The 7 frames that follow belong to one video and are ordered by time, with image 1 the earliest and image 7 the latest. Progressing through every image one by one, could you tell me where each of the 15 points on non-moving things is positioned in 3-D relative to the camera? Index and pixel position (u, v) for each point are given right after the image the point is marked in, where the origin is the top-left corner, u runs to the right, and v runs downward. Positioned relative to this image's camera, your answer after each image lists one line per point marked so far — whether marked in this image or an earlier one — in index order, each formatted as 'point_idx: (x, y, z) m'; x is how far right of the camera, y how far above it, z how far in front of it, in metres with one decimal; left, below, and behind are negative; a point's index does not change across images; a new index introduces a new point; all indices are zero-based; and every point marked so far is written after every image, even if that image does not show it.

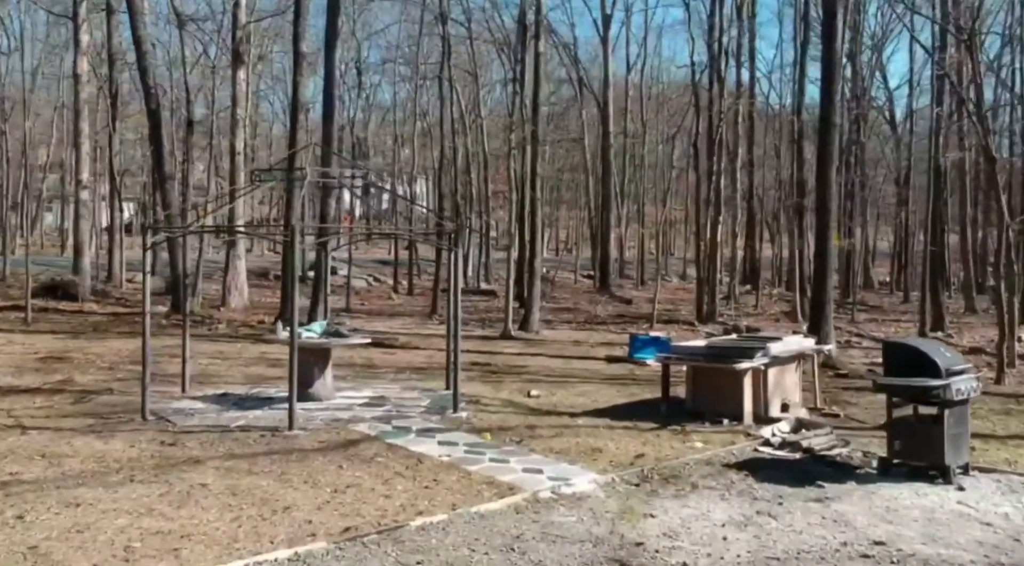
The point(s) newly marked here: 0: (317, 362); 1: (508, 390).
0: (-2.0, -0.8, +11.2) m
1: (0.0, -1.3, +13.5) m
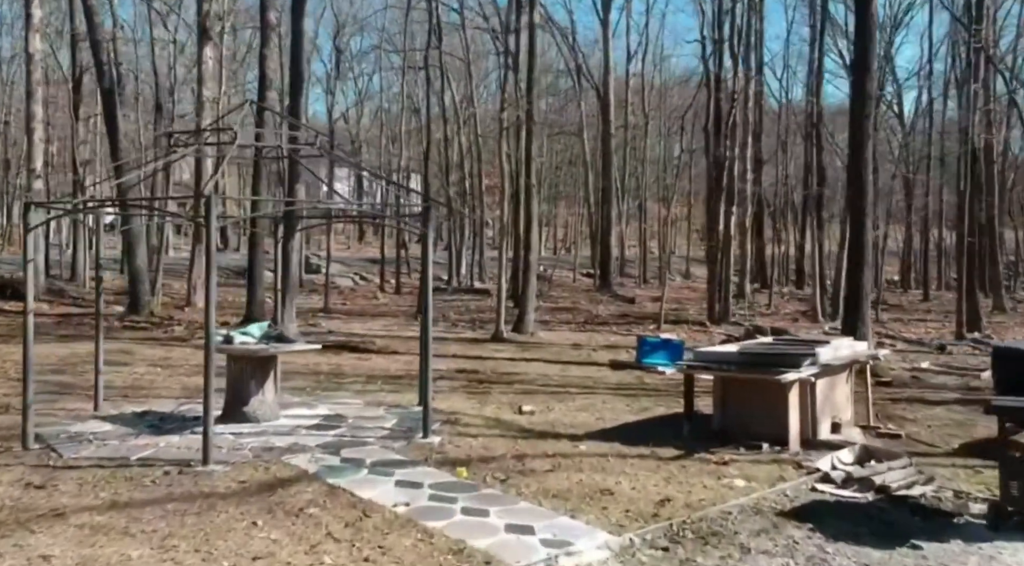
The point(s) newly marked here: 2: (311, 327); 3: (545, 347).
0: (-2.1, -0.7, +9.0) m
1: (-0.2, -1.2, +11.3) m
2: (-3.5, -0.8, +19.6) m
3: (+0.5, -1.0, +17.8) m
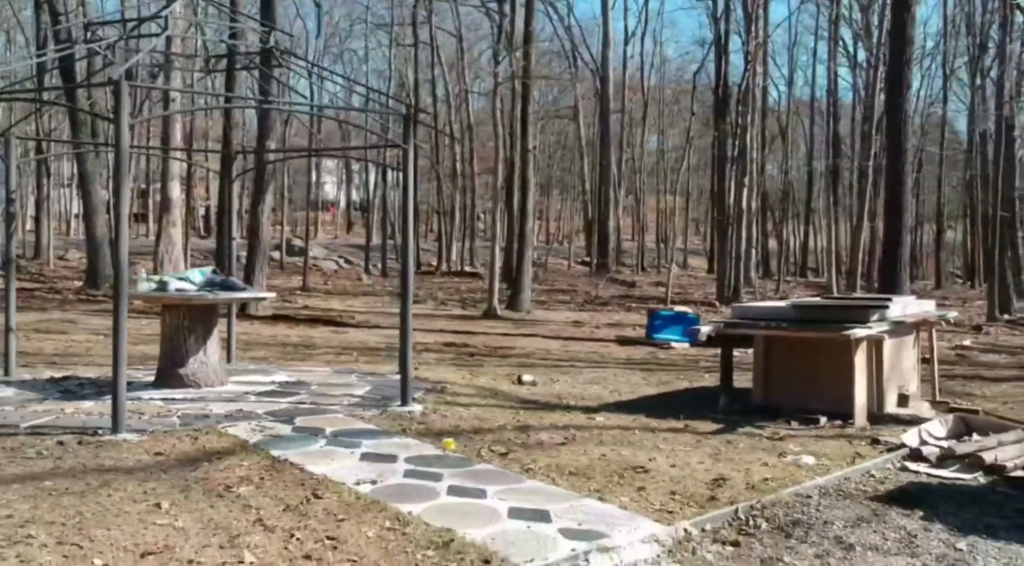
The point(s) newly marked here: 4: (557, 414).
0: (-2.1, -0.3, +7.3) m
1: (-0.2, -0.8, +9.6) m
2: (-3.6, -0.3, +17.9) m
3: (+0.4, -0.6, +16.2) m
4: (+0.3, -0.8, +7.0) m
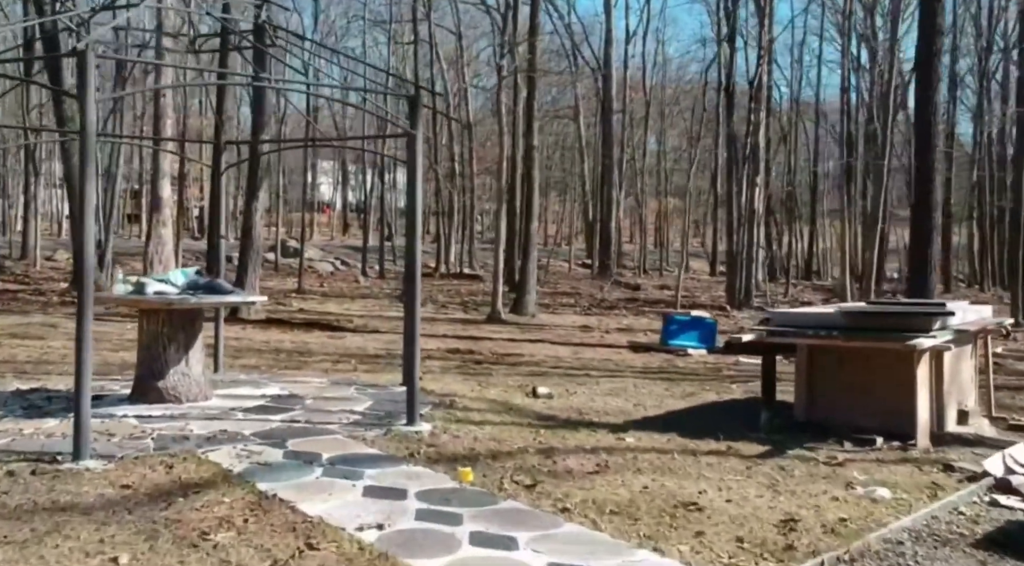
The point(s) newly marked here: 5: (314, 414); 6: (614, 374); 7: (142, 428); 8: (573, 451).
0: (-2.0, -0.3, +6.5) m
1: (-0.1, -0.8, +8.8) m
2: (-3.5, -0.4, +17.1) m
3: (+0.5, -0.6, +15.4) m
4: (+0.4, -0.8, +6.3) m
5: (-1.1, -0.7, +6.4) m
6: (+0.9, -0.8, +10.4) m
7: (-1.9, -0.7, +5.7) m
8: (+0.3, -0.9, +5.7) m
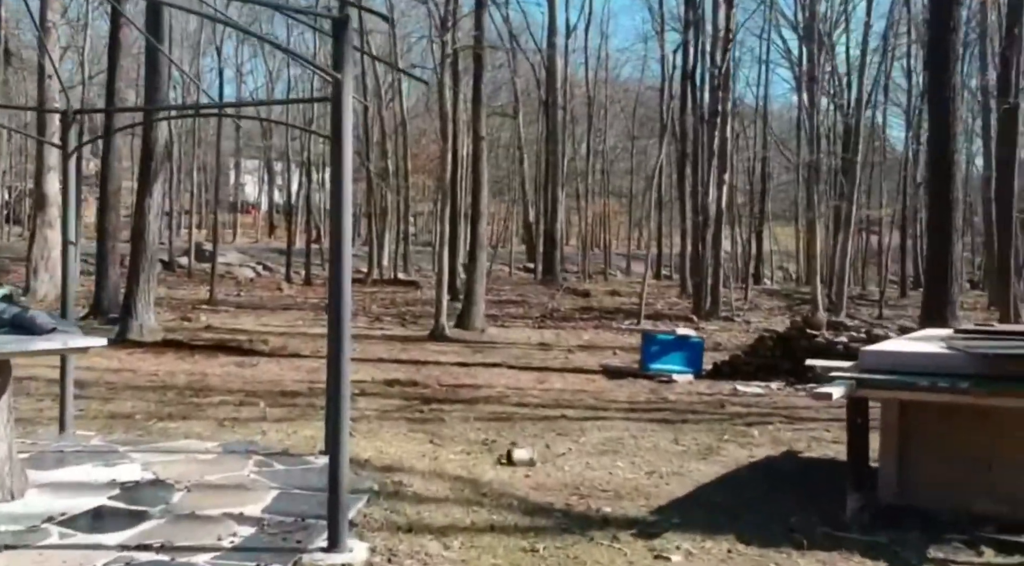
0: (-2.0, -0.4, +4.1) m
1: (-0.3, -0.9, +6.5) m
2: (-4.3, -0.5, +14.6) m
3: (-0.1, -0.8, +13.1) m
4: (+0.3, -1.0, +4.0) m
5: (-1.2, -0.9, +4.0) m
6: (+0.6, -1.0, +8.2) m
7: (-1.9, -0.9, +3.3) m
8: (+0.3, -1.0, +3.5) m
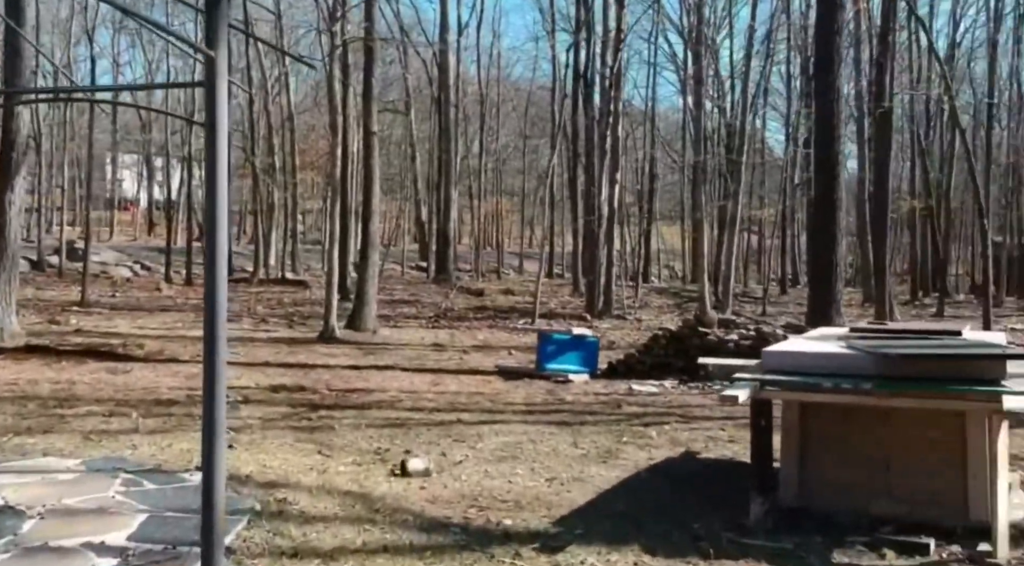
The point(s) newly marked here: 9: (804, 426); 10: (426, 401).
0: (-2.4, -0.5, +3.6) m
1: (-0.9, -0.9, +6.2) m
2: (-5.6, -0.5, +13.8) m
3: (-1.3, -0.8, +12.8) m
4: (0.0, -1.0, +3.8) m
5: (-1.5, -0.9, +3.6) m
6: (-0.1, -1.0, +7.9) m
7: (-2.2, -0.9, +2.8) m
8: (0.0, -1.0, +3.2) m
9: (+1.4, -0.7, +5.5) m
10: (-0.7, -0.9, +8.7) m
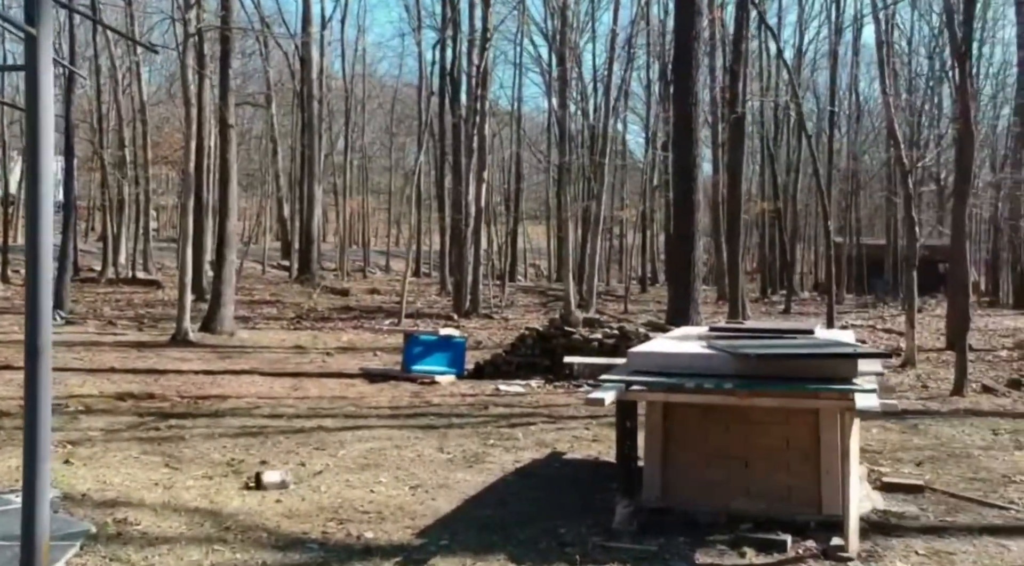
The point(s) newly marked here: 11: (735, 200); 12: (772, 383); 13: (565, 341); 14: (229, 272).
0: (-2.8, -0.5, +3.1) m
1: (-1.6, -0.9, +5.8) m
2: (-7.2, -0.5, +12.8) m
3: (-2.8, -0.8, +12.3) m
4: (-0.4, -1.0, +3.5) m
5: (-1.9, -0.9, +3.2) m
6: (-1.0, -1.0, +7.6) m
7: (-2.5, -0.9, +2.3) m
8: (-0.4, -1.0, +2.9) m
9: (+0.8, -0.7, +5.4) m
10: (-1.7, -0.9, +8.3) m
11: (+3.4, +1.3, +16.8) m
12: (+1.1, -0.4, +4.6) m
13: (+0.5, -0.6, +10.6) m
14: (-3.5, +0.1, +13.8) m
